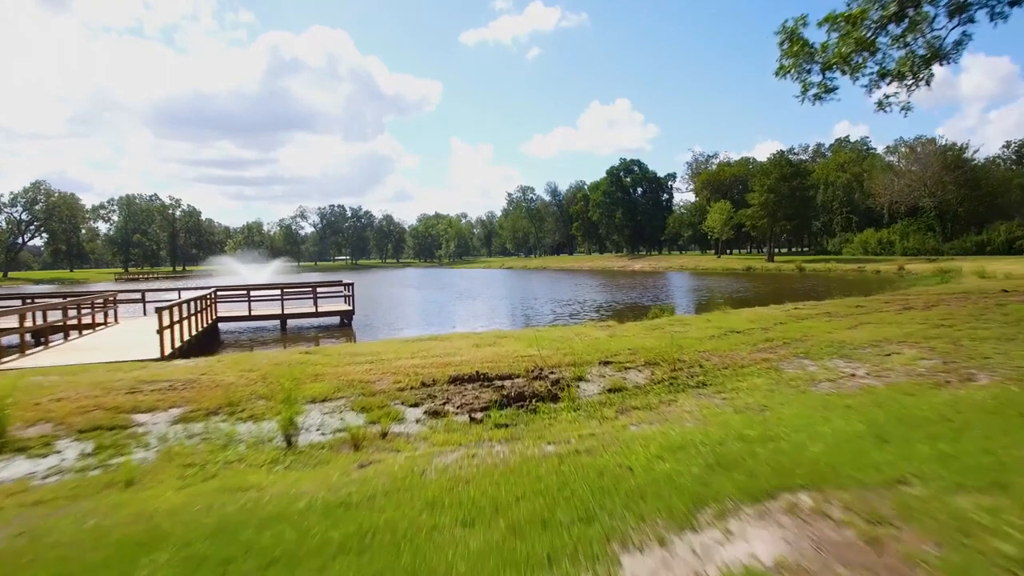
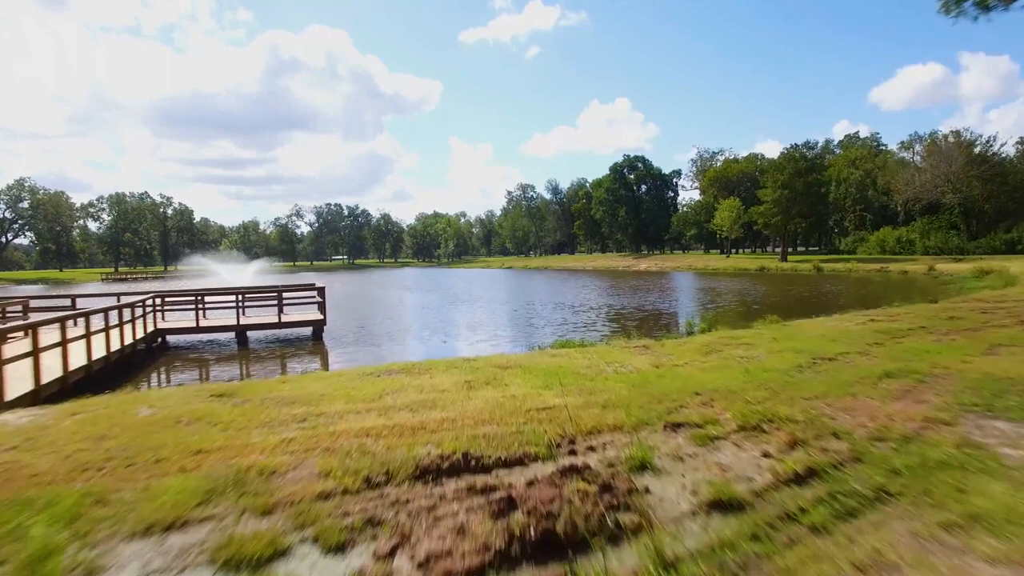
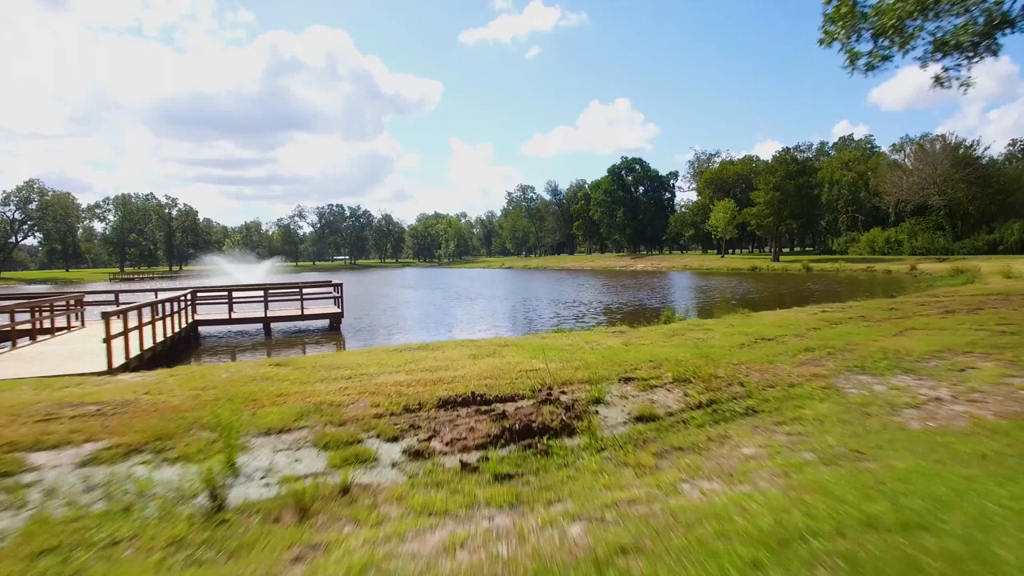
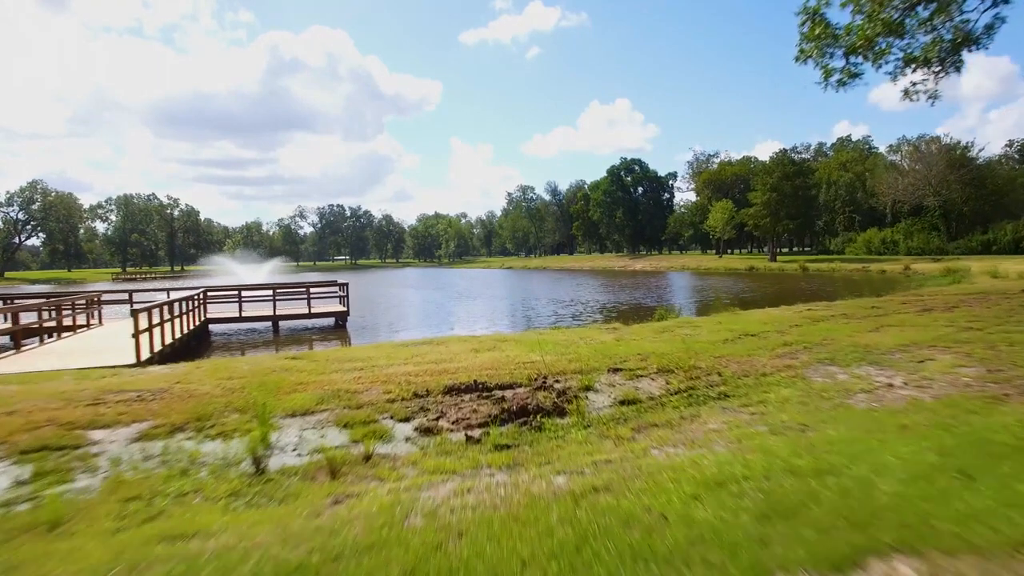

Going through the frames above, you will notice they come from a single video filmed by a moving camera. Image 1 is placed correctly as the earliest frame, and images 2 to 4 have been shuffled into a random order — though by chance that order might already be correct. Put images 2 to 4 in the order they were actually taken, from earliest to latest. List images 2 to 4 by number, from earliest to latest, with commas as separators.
4, 3, 2
